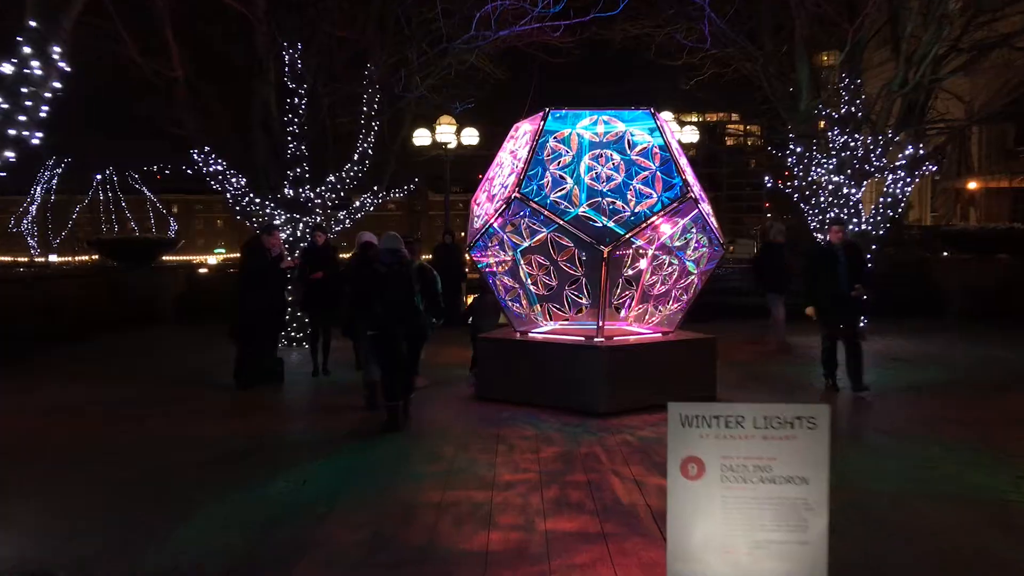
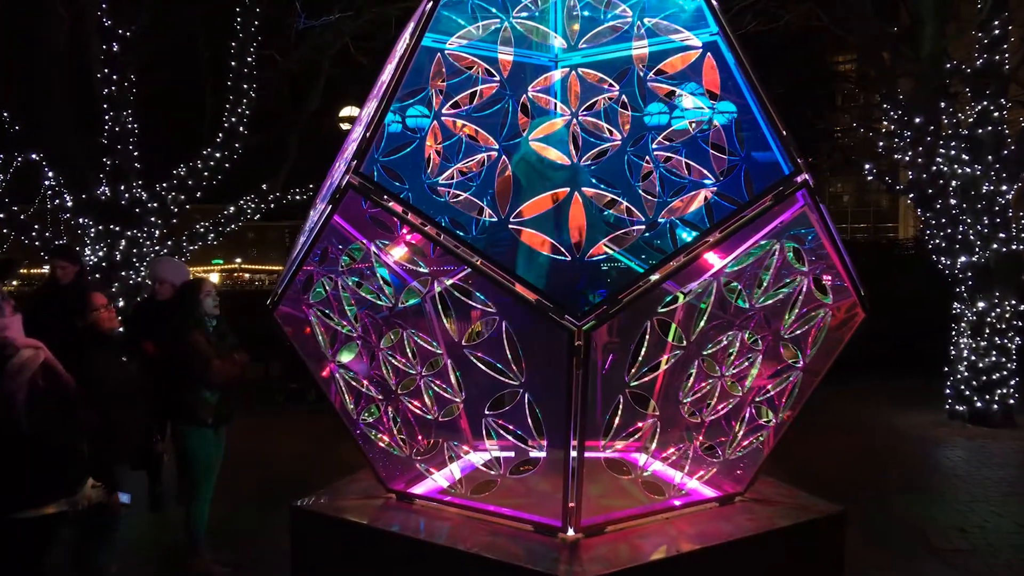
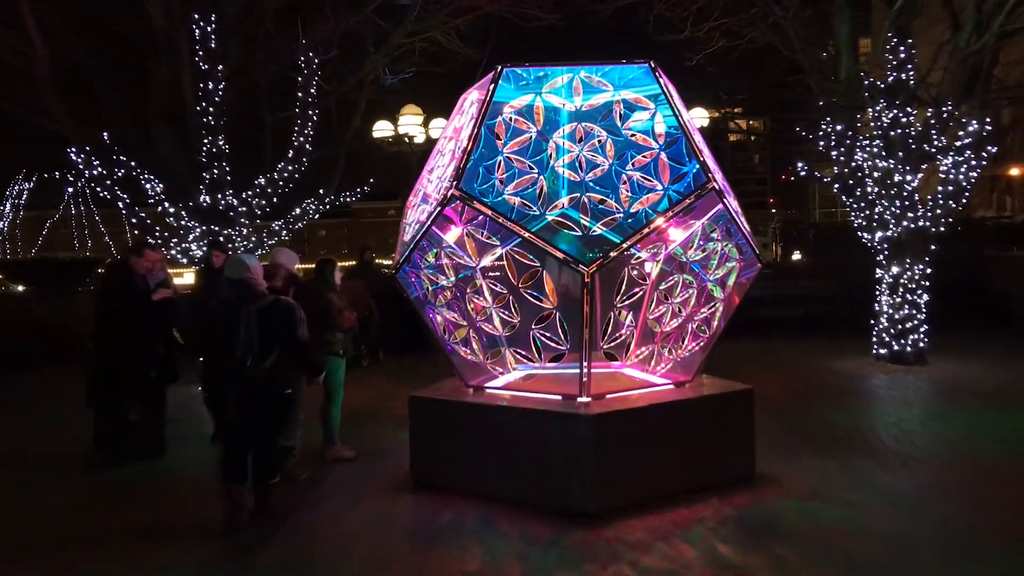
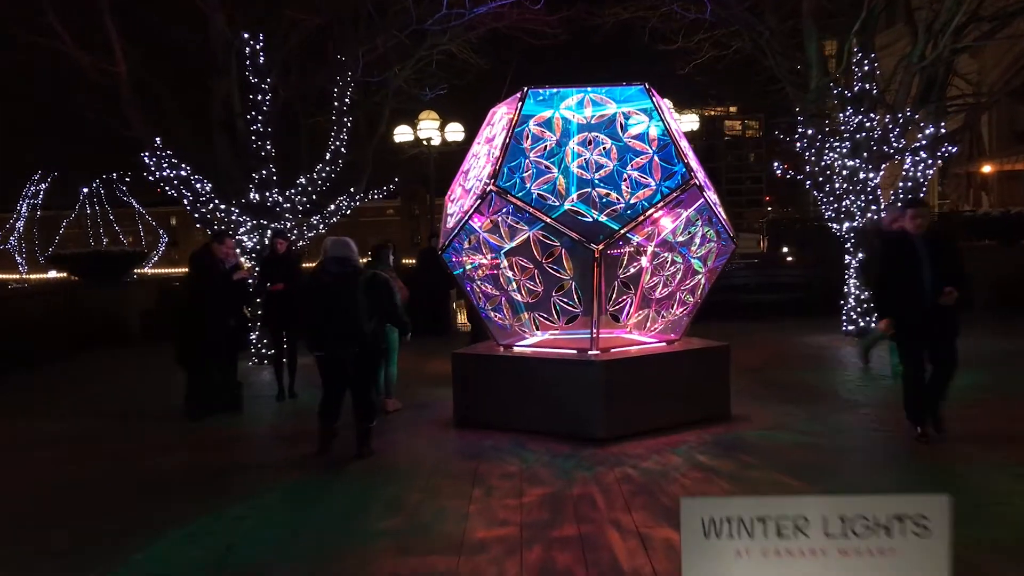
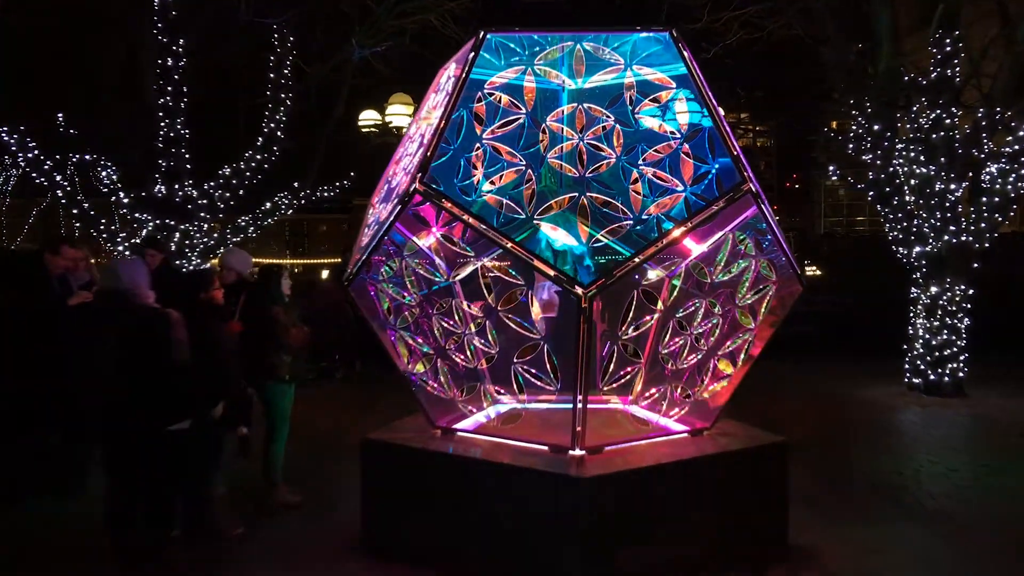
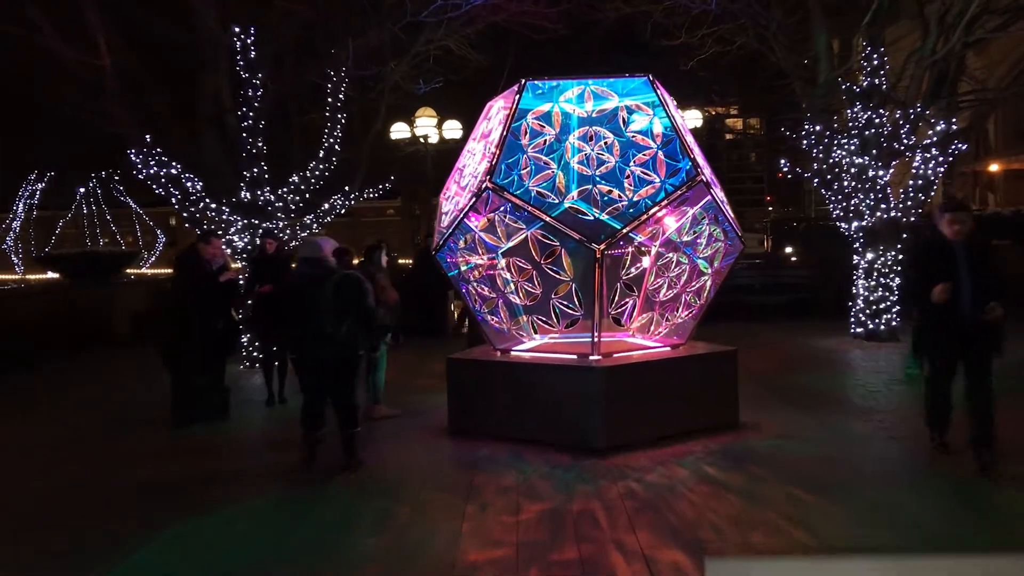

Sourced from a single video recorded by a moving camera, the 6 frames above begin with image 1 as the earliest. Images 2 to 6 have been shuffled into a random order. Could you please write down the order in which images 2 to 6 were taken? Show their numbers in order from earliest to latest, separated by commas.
4, 6, 3, 5, 2
